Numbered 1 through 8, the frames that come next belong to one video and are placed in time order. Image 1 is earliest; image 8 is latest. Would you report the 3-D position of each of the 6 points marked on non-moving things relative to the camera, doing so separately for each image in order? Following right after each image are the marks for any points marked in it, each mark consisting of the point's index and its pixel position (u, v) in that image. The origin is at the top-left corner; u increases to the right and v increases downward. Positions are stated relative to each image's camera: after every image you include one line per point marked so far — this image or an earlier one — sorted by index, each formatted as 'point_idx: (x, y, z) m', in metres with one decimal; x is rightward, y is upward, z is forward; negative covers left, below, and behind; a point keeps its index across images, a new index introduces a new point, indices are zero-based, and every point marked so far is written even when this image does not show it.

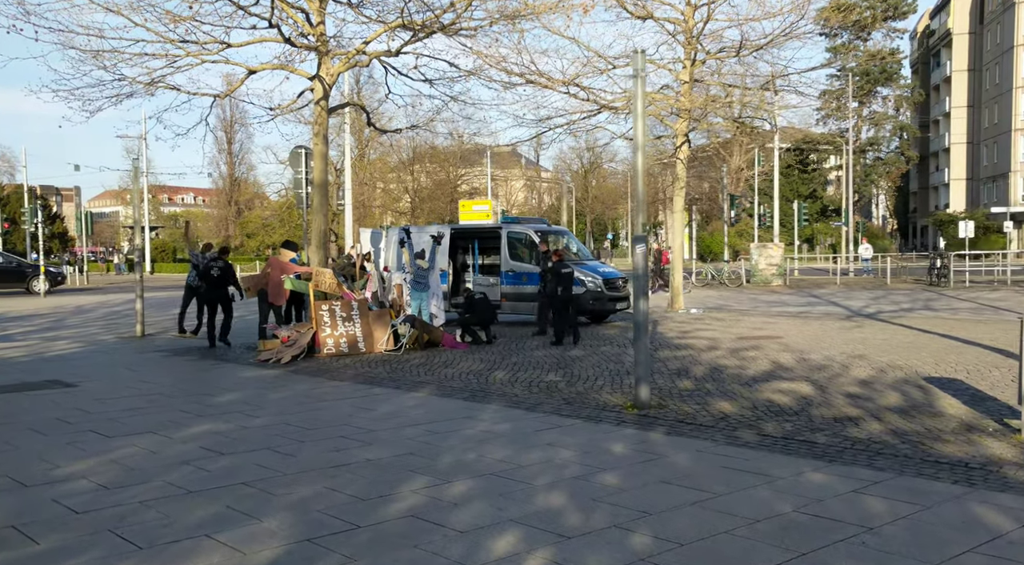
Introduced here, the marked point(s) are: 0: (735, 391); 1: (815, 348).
0: (+2.3, -1.2, +9.9) m
1: (+4.2, -0.9, +13.1) m
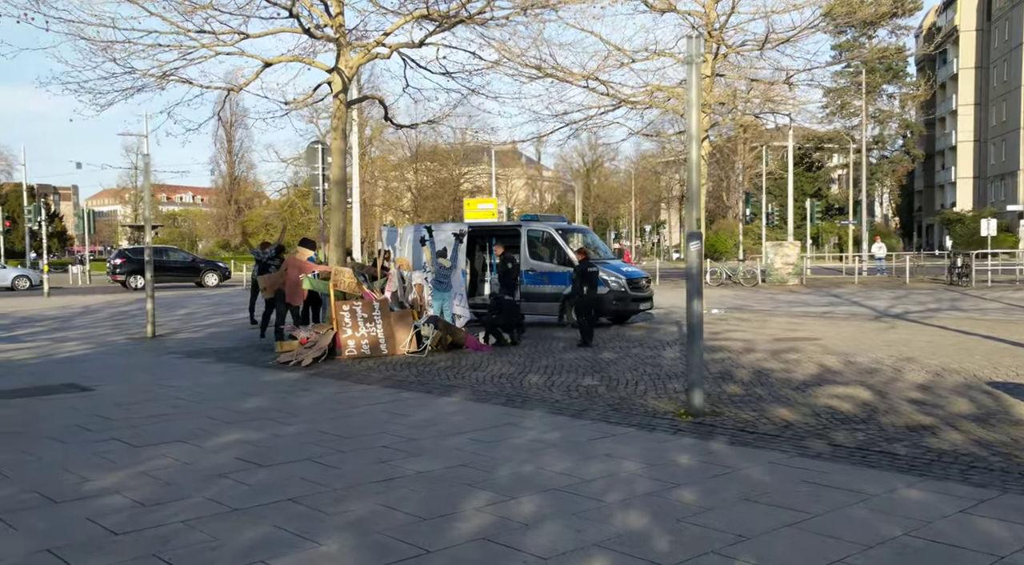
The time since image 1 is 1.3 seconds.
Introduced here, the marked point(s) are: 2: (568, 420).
0: (+2.8, -1.2, +9.4) m
1: (+4.6, -0.9, +12.6) m
2: (+0.5, -1.3, +8.7) m
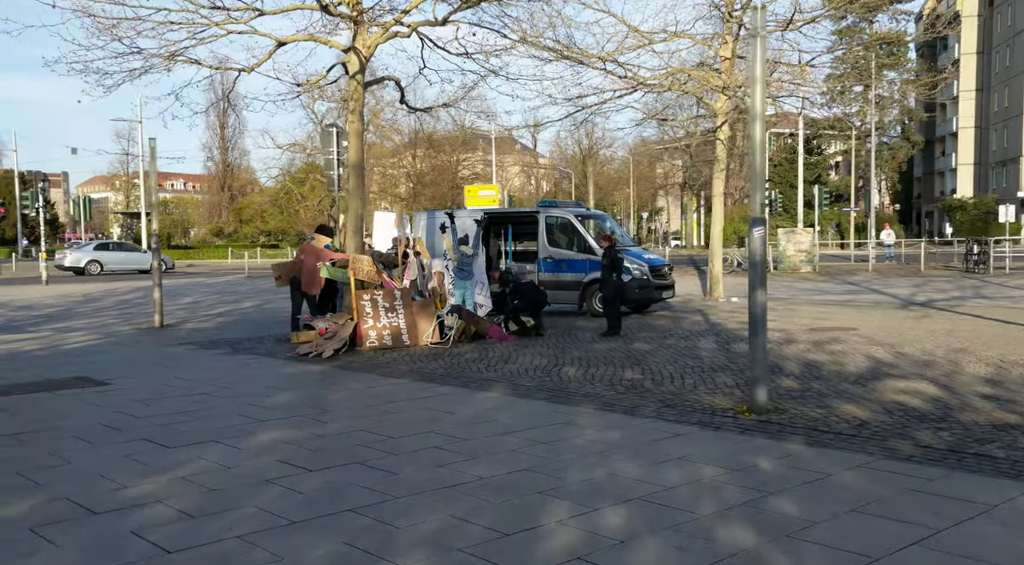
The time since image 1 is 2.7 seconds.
0: (+3.2, -1.0, +8.9) m
1: (+5.0, -0.7, +12.1) m
2: (+1.0, -1.2, +8.2) m
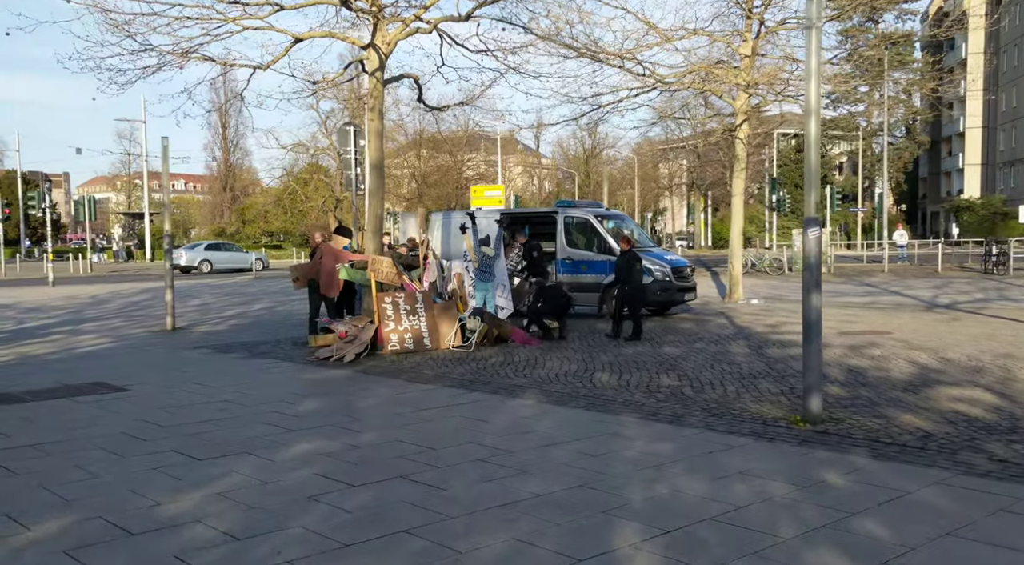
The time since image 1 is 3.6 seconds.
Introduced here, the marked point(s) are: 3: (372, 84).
0: (+3.5, -1.1, +8.6) m
1: (+5.4, -0.8, +11.8) m
2: (+1.3, -1.2, +7.9) m
3: (-2.2, +3.1, +14.9) m
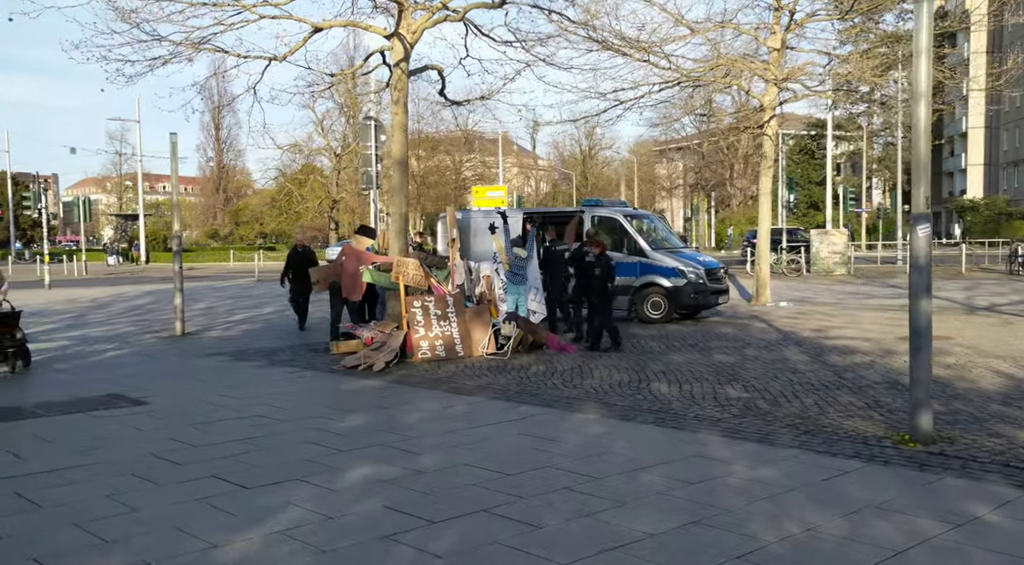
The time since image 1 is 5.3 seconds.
0: (+4.1, -1.1, +7.8) m
1: (+5.9, -0.8, +11.0) m
2: (+1.9, -1.2, +7.1) m
3: (-1.7, +3.1, +14.1) m
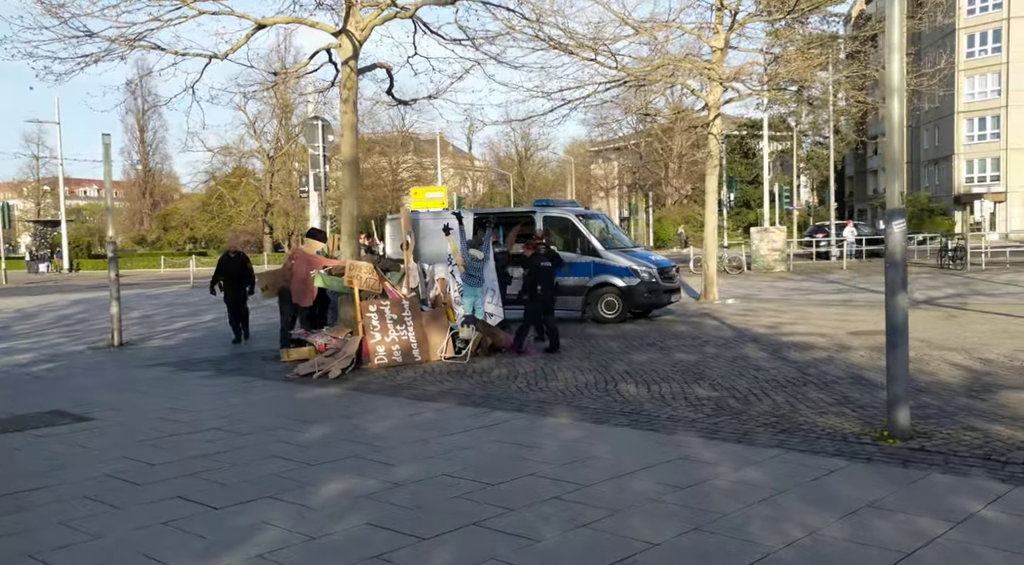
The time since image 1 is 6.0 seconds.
0: (+3.9, -1.1, +7.9) m
1: (+5.5, -0.7, +11.2) m
2: (+1.7, -1.2, +7.0) m
3: (-2.4, +3.0, +13.8) m
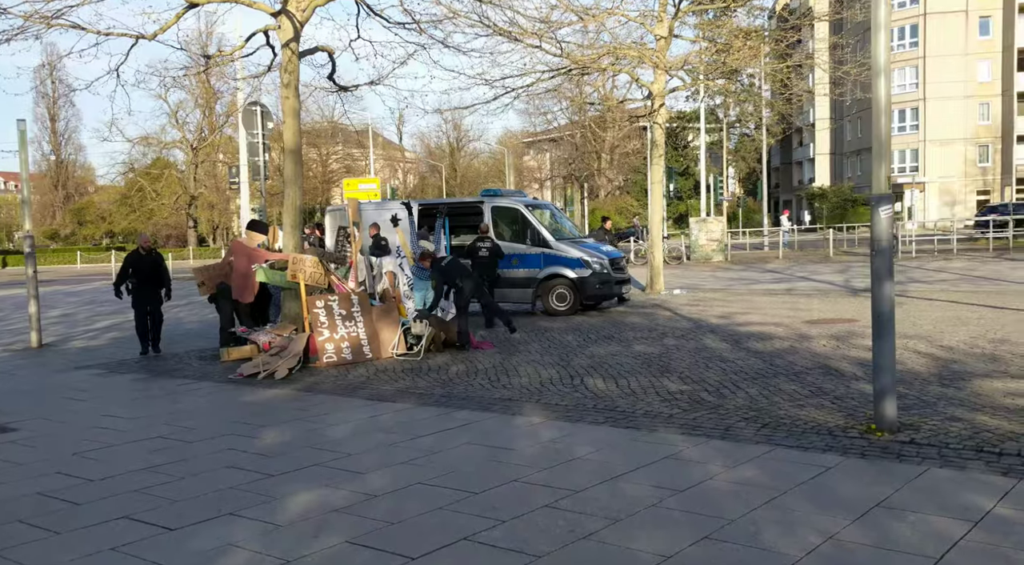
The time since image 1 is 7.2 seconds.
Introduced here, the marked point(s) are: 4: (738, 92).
0: (+3.6, -1.0, +7.7) m
1: (+5.0, -0.6, +11.2) m
2: (+1.5, -1.1, +6.7) m
3: (-3.2, +3.1, +13.1) m
4: (+4.6, +3.9, +19.4) m
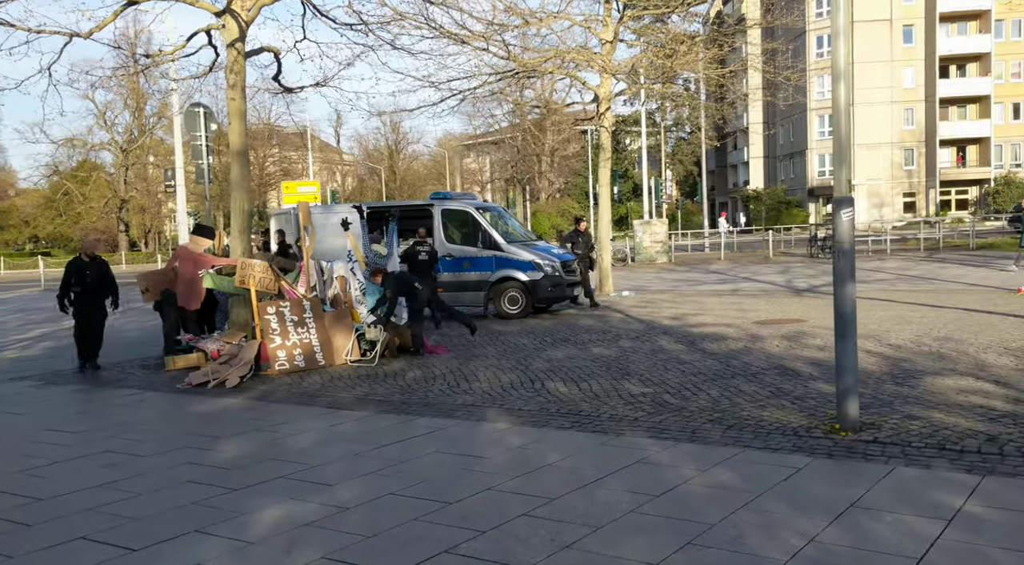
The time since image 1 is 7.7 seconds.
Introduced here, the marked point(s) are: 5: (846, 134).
0: (+3.3, -1.0, +7.9) m
1: (+4.4, -0.6, +11.4) m
2: (+1.3, -1.2, +6.7) m
3: (-3.8, +3.0, +12.8) m
4: (+3.5, +3.9, +19.6) m
5: (+2.4, +1.0, +6.8) m
